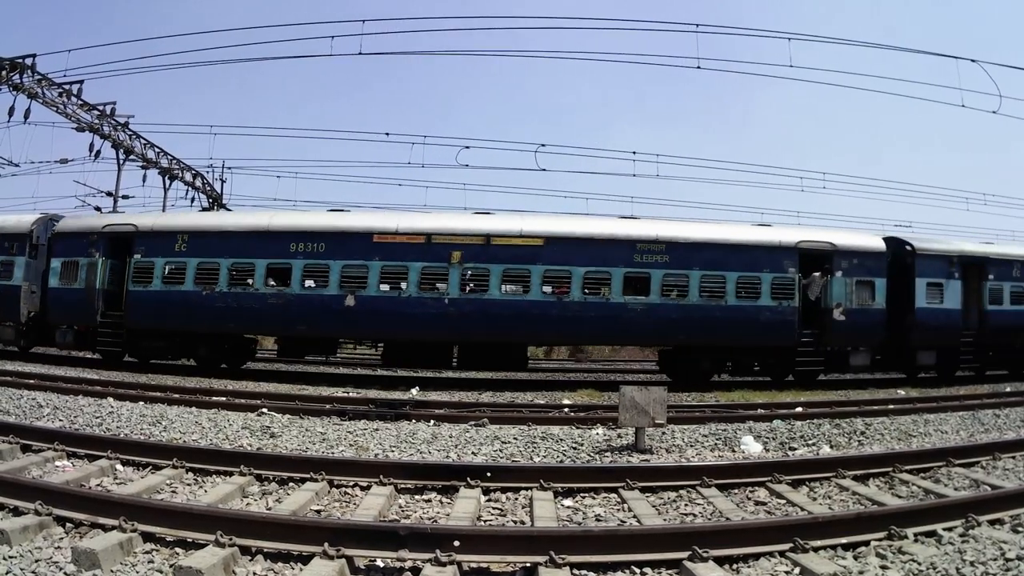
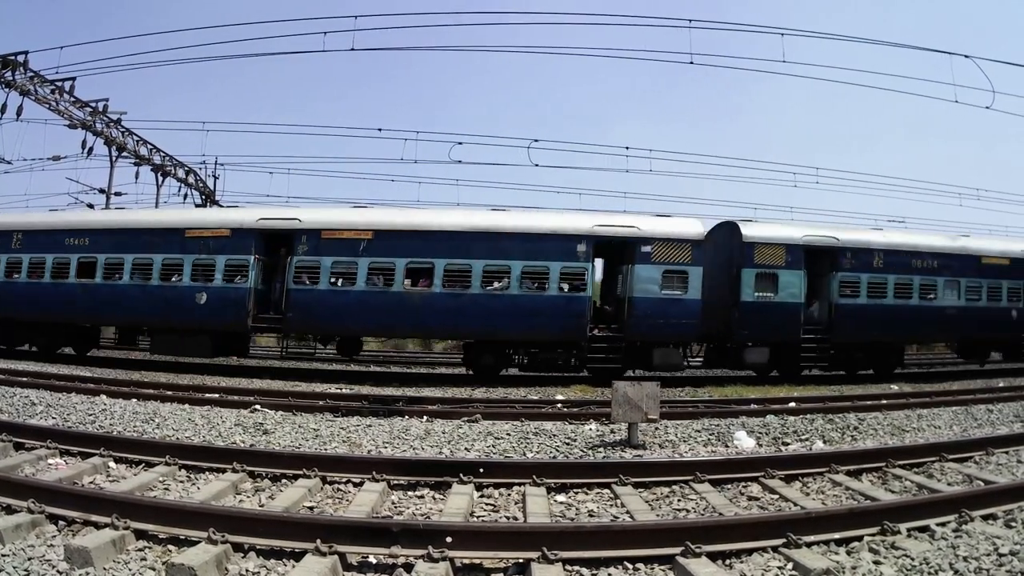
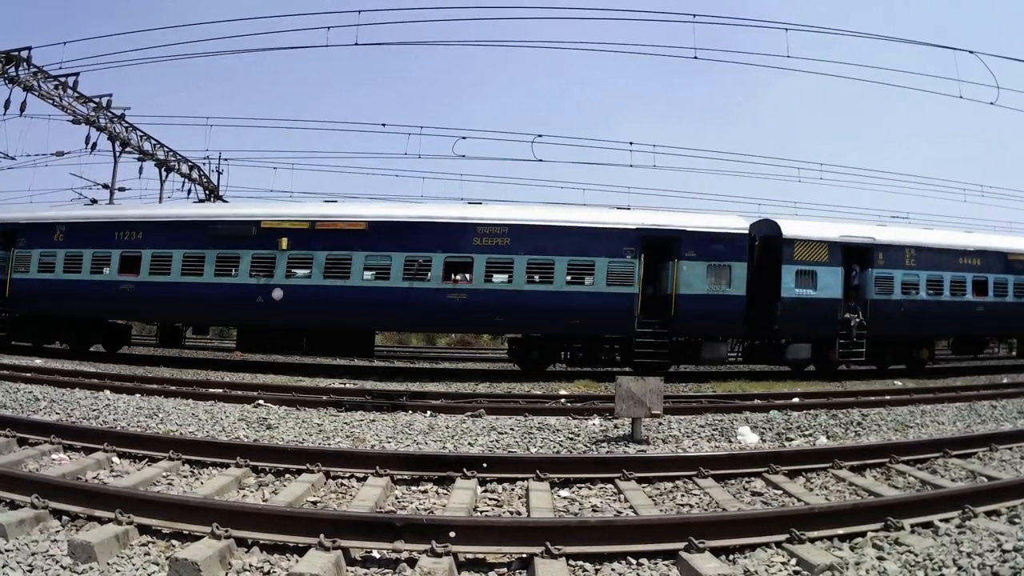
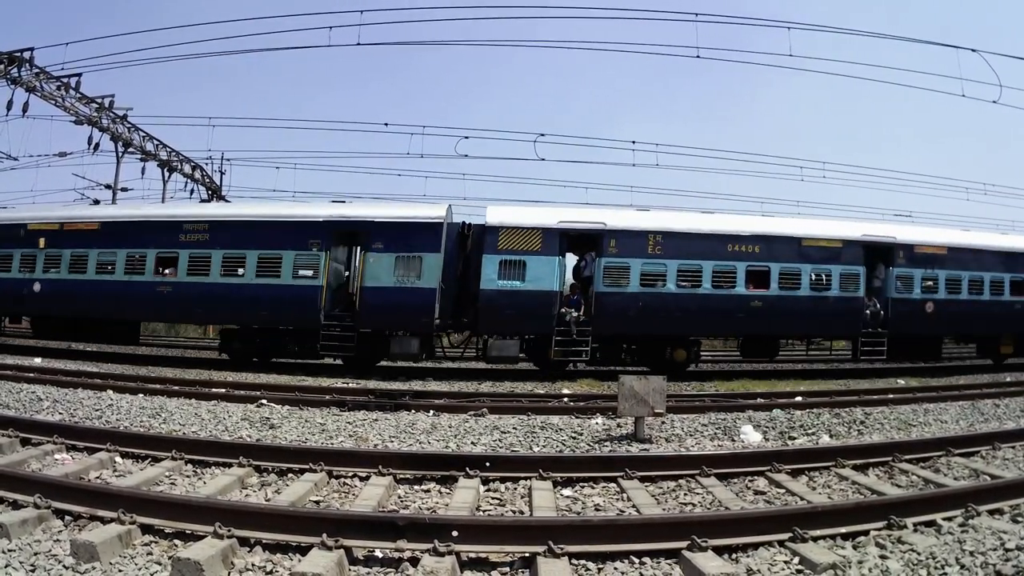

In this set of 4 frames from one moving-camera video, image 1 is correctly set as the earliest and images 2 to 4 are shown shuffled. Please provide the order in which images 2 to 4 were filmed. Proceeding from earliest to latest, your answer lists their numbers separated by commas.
3, 4, 2
